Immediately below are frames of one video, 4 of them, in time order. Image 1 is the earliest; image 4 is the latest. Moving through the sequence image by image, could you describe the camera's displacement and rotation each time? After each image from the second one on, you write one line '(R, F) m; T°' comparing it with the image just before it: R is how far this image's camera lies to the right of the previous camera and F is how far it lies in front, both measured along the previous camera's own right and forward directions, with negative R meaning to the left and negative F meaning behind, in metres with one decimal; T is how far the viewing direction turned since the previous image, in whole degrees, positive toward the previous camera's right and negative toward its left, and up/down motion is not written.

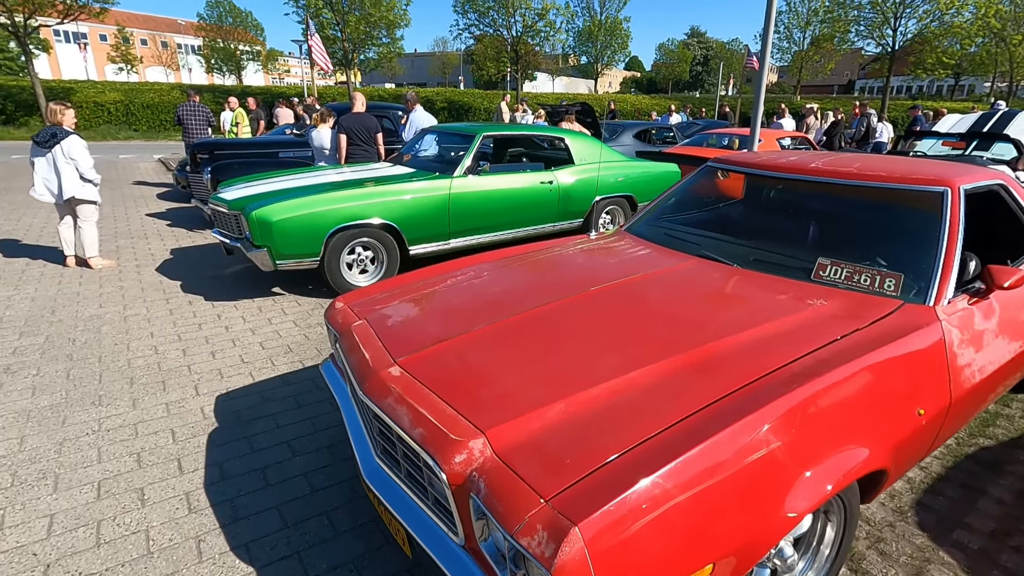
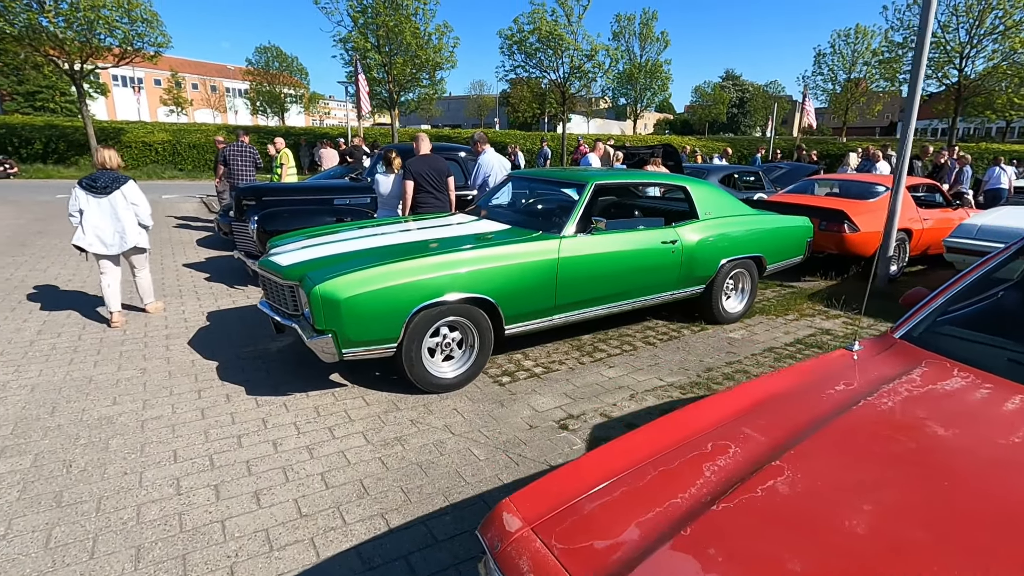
(-0.8, +1.2) m; -3°
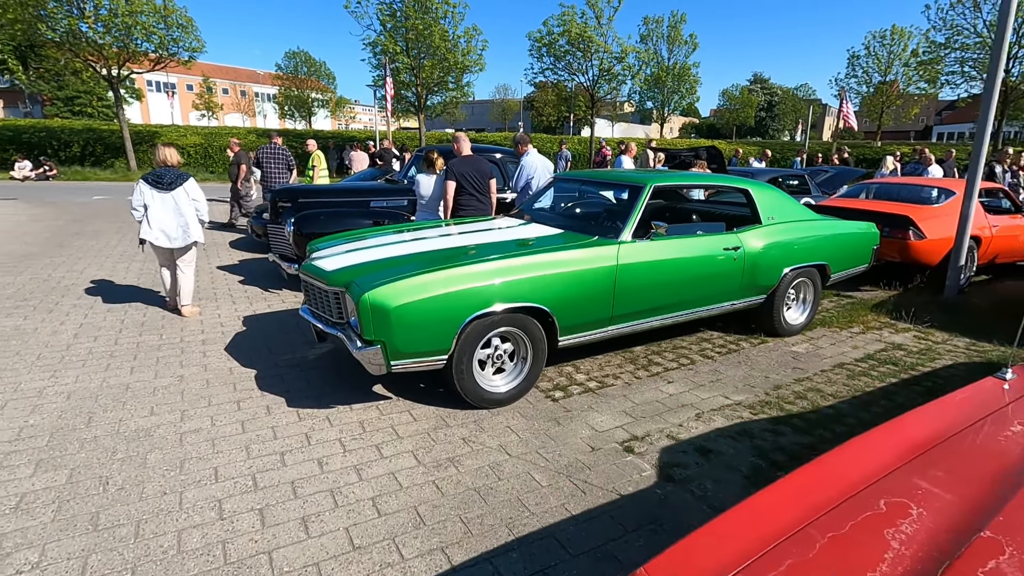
(-0.3, +0.3) m; -2°
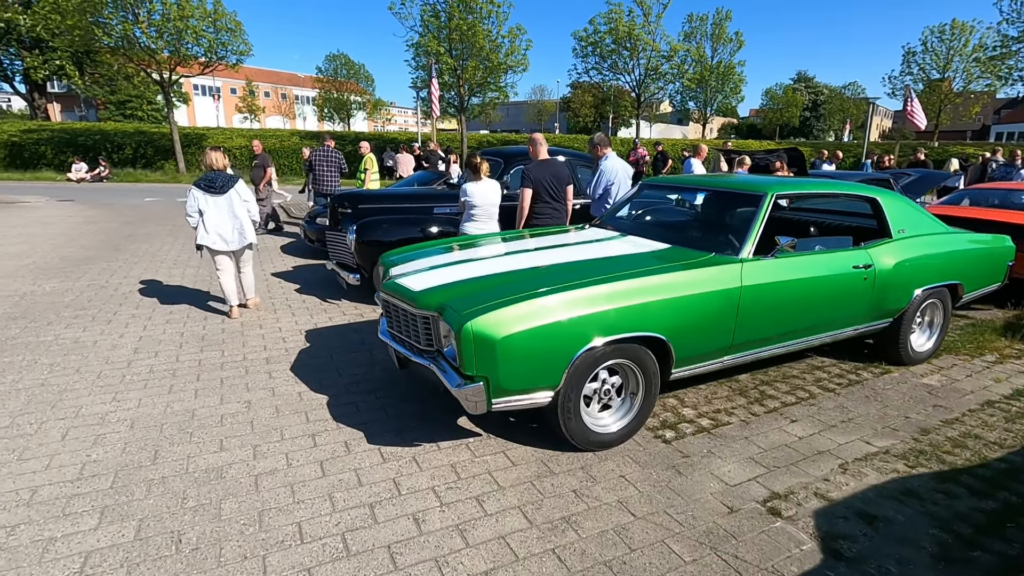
(-0.5, +0.5) m; -3°
